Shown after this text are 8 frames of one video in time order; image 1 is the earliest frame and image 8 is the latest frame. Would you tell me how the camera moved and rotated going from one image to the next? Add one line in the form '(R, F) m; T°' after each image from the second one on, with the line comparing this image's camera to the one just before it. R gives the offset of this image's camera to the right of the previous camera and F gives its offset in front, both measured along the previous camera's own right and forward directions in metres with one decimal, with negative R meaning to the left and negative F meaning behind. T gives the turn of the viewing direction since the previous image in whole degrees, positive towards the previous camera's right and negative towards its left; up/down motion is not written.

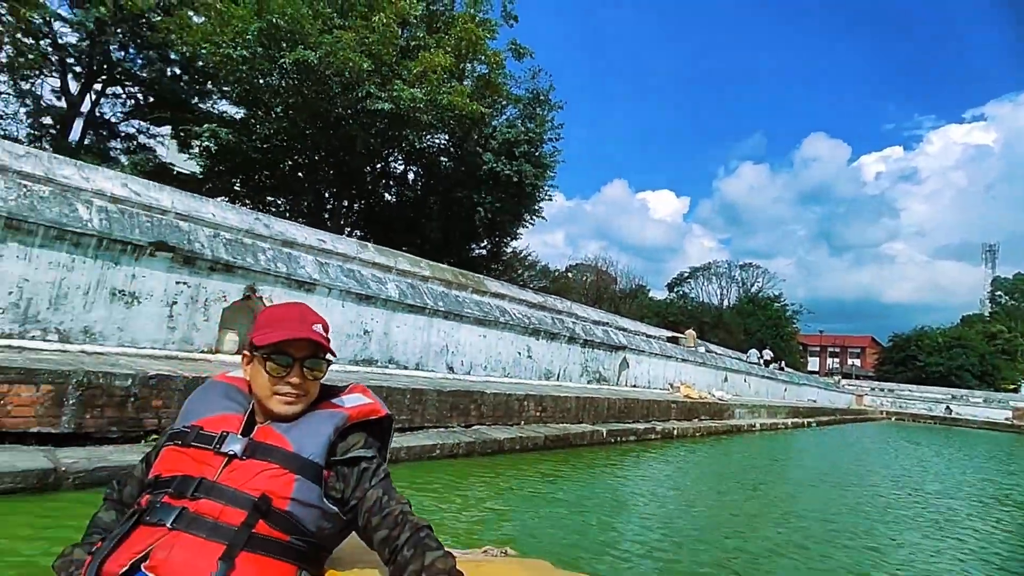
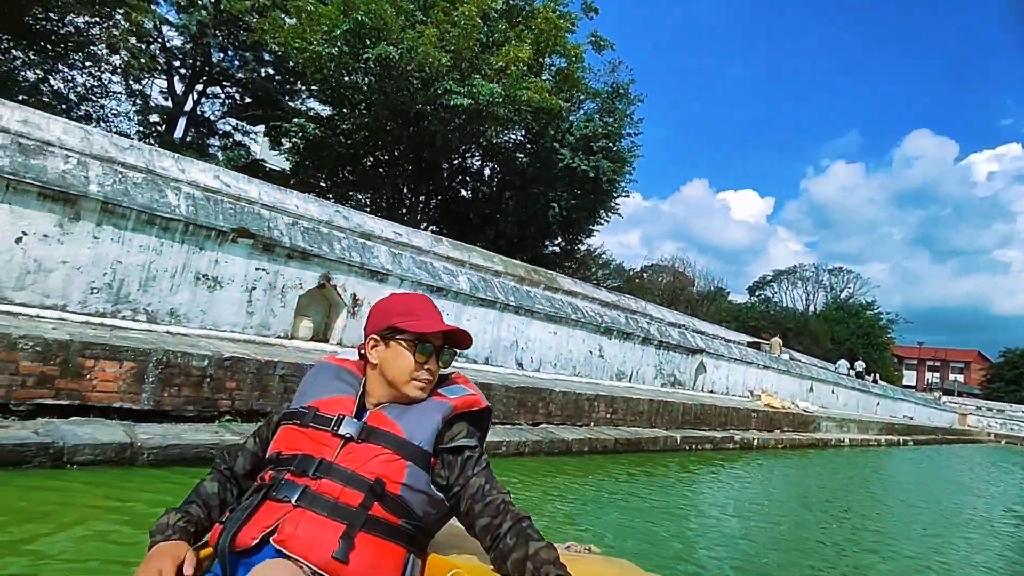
(0.0, +0.2) m; -7°
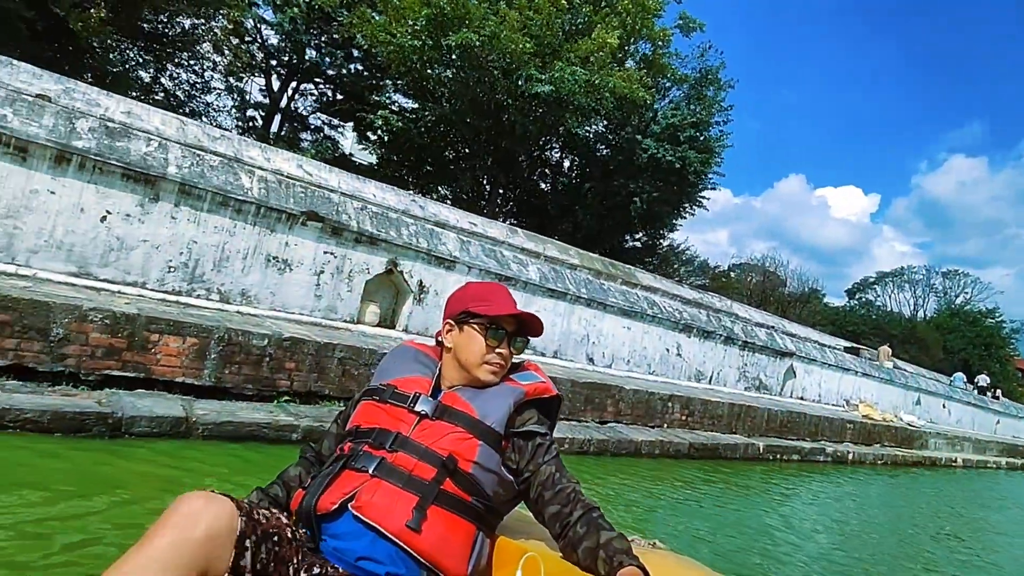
(+0.1, +0.3) m; -8°
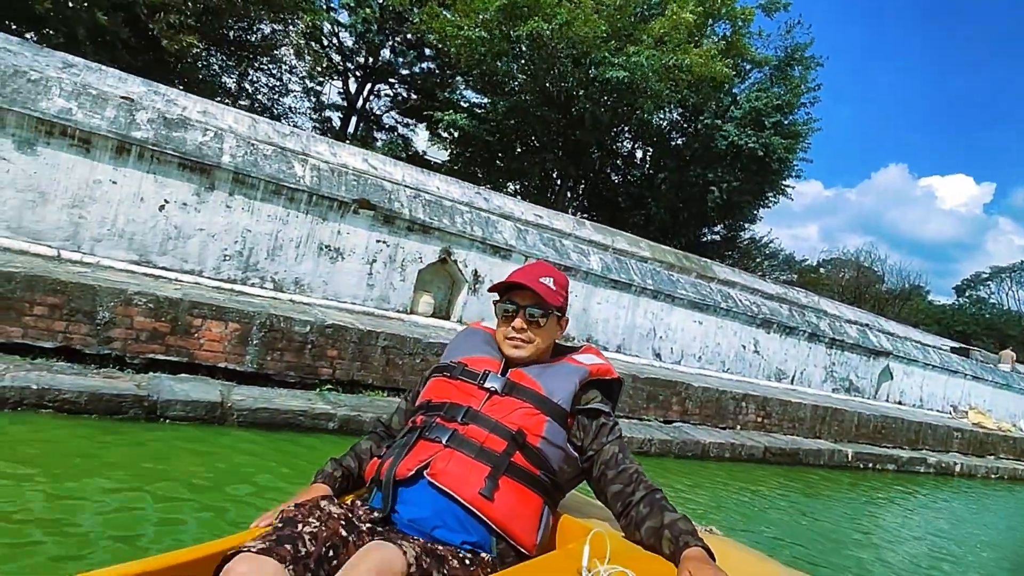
(+0.2, +0.3) m; -7°
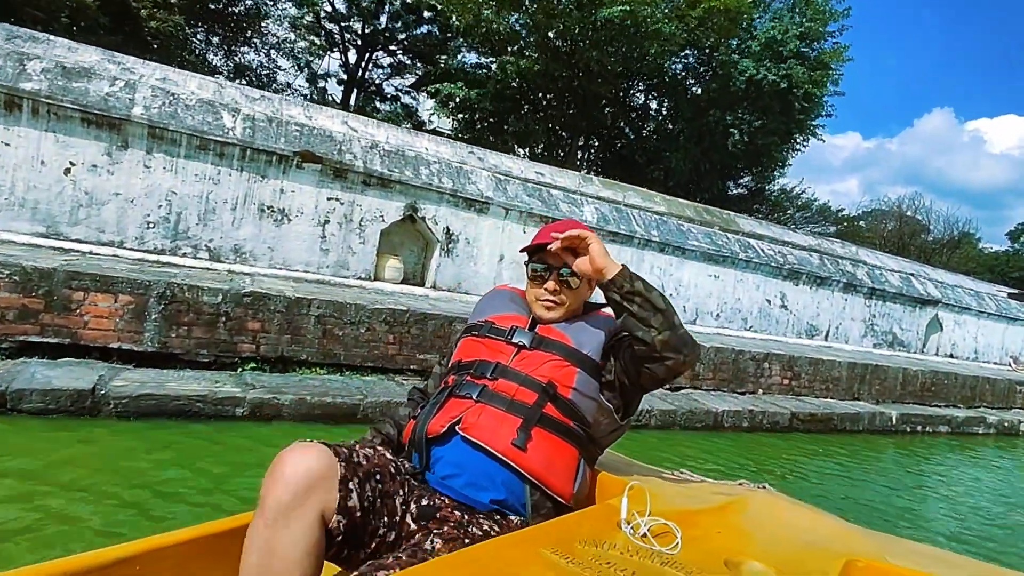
(+0.5, +0.8) m; -3°
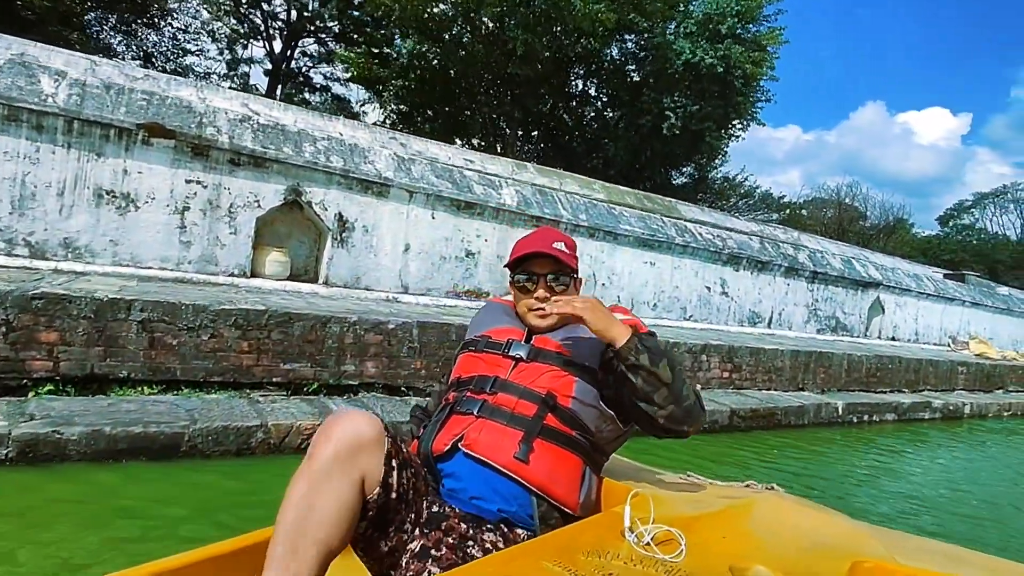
(+0.4, +0.7) m; +4°
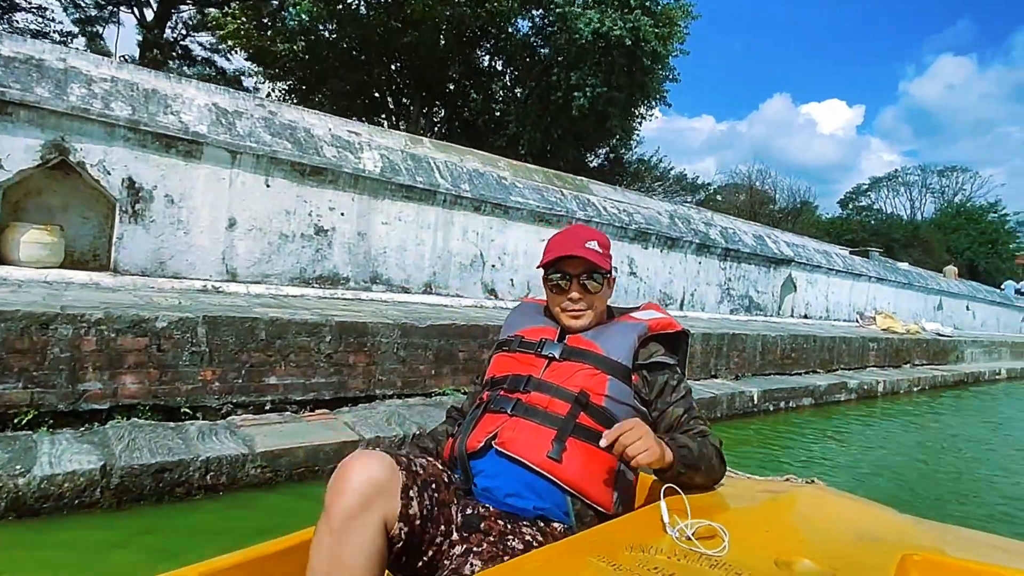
(+0.5, +0.9) m; +7°
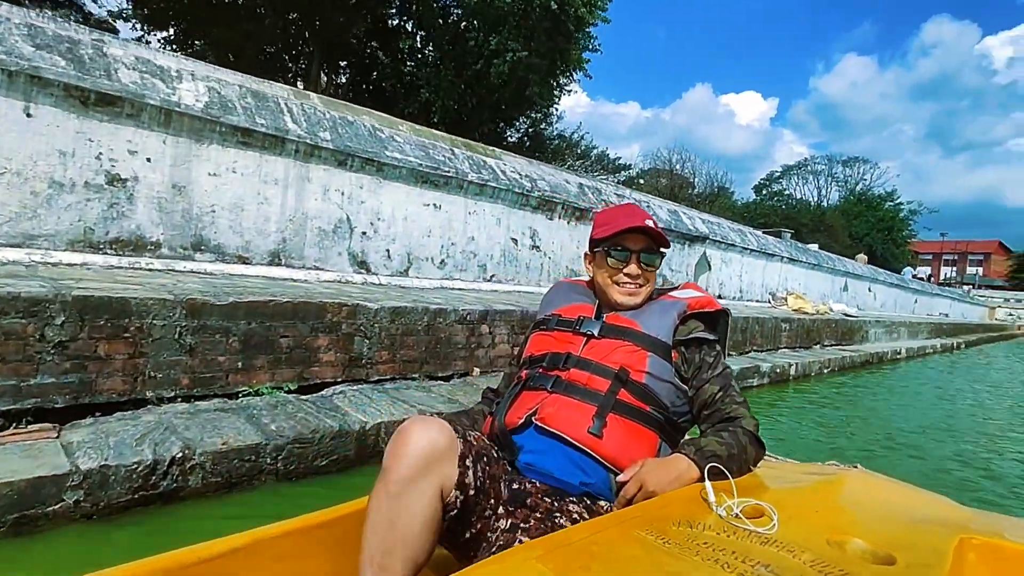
(+0.4, +0.8) m; +7°
